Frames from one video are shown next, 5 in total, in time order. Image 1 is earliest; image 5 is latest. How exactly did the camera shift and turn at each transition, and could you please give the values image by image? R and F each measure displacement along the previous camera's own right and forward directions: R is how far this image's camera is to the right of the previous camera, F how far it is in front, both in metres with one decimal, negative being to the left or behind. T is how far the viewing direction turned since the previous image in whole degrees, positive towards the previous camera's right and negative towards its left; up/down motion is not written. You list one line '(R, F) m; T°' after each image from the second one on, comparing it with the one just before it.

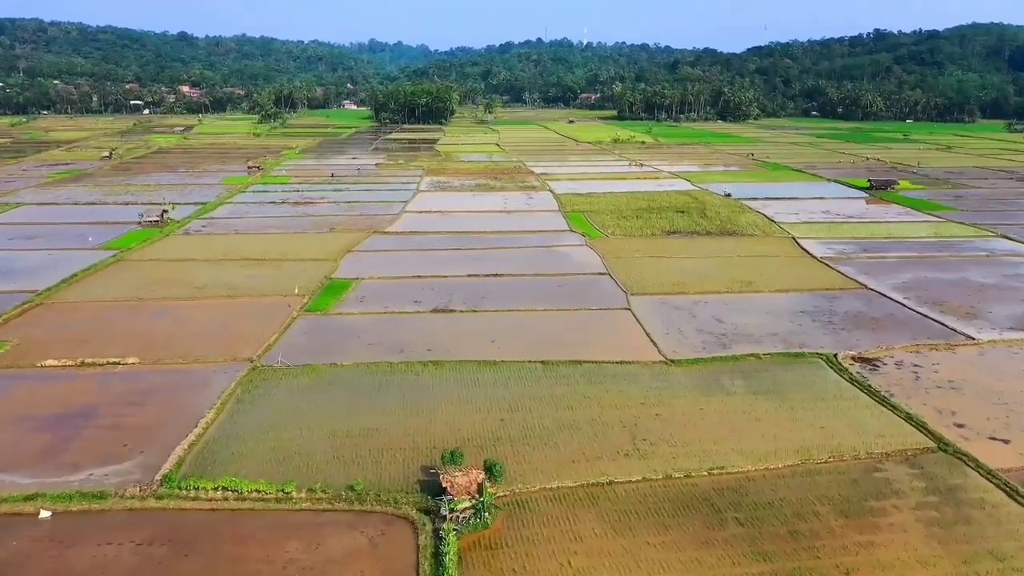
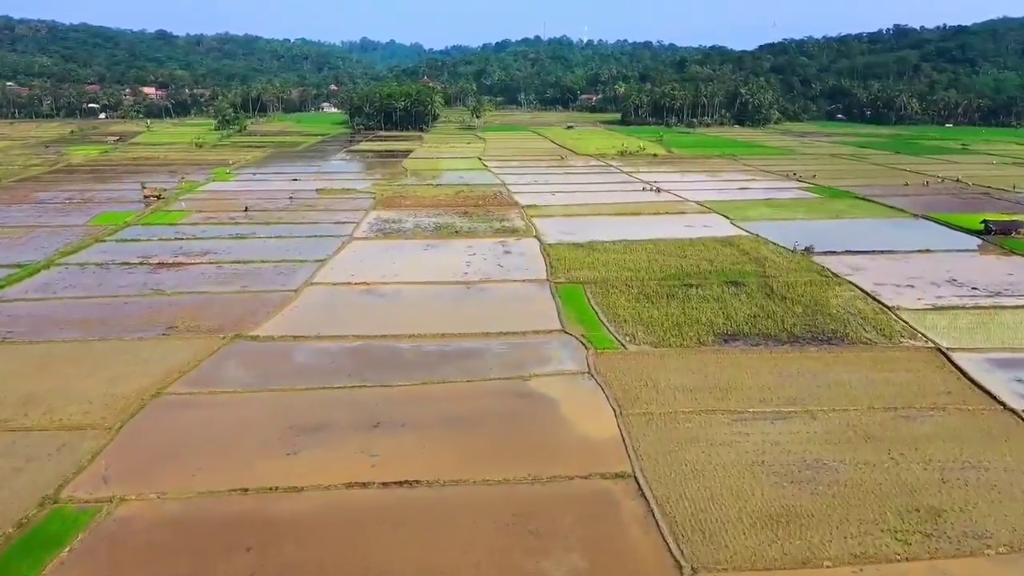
(+1.1, +12.3) m; 0°
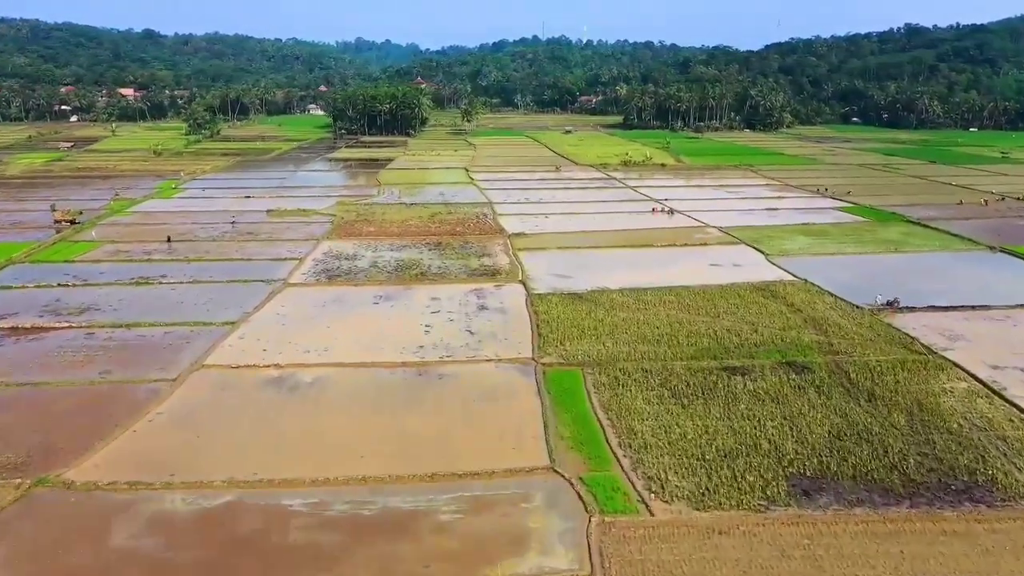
(+0.6, +6.7) m; 0°
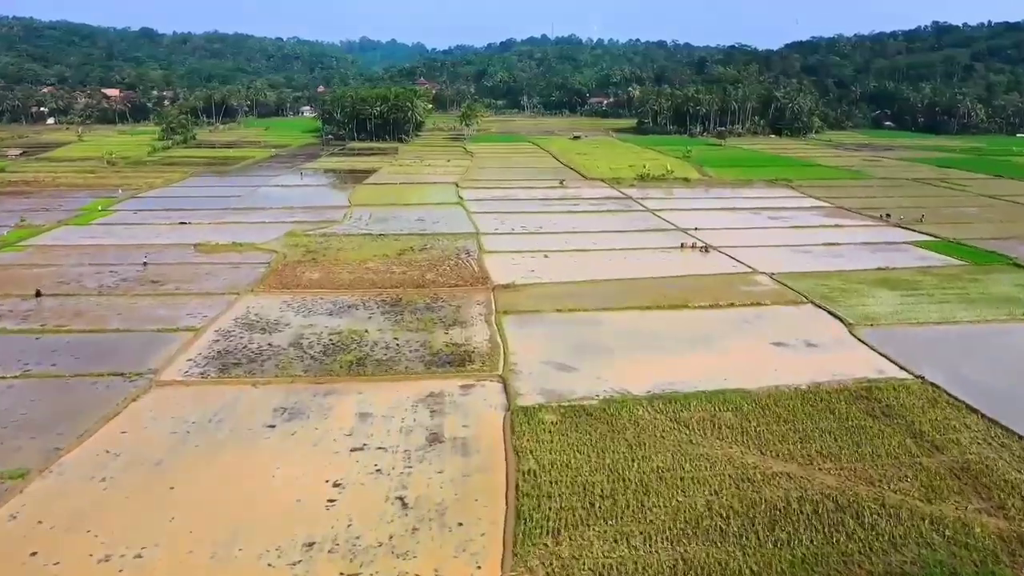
(+0.7, +7.7) m; -1°
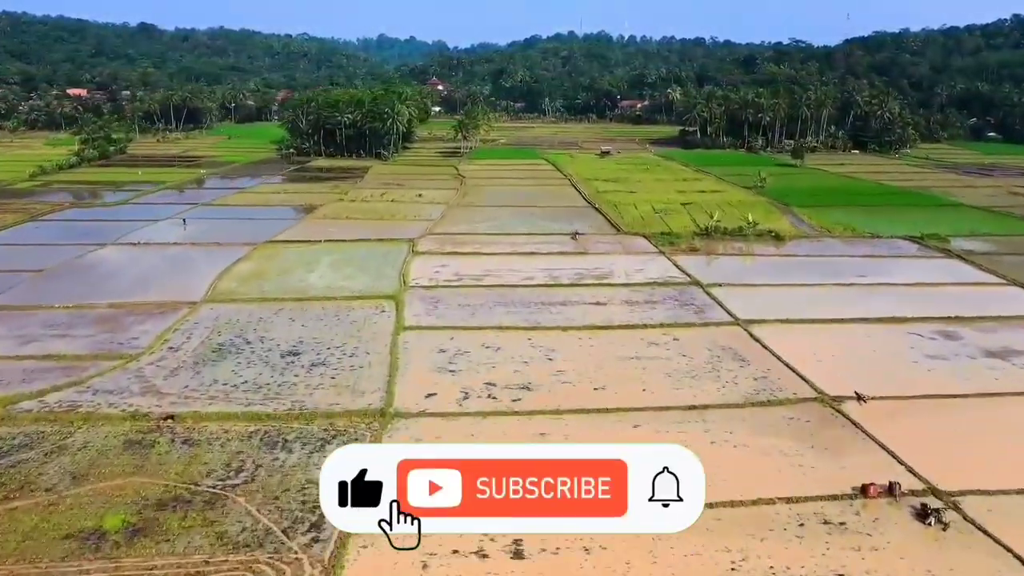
(+1.4, +17.5) m; -2°
